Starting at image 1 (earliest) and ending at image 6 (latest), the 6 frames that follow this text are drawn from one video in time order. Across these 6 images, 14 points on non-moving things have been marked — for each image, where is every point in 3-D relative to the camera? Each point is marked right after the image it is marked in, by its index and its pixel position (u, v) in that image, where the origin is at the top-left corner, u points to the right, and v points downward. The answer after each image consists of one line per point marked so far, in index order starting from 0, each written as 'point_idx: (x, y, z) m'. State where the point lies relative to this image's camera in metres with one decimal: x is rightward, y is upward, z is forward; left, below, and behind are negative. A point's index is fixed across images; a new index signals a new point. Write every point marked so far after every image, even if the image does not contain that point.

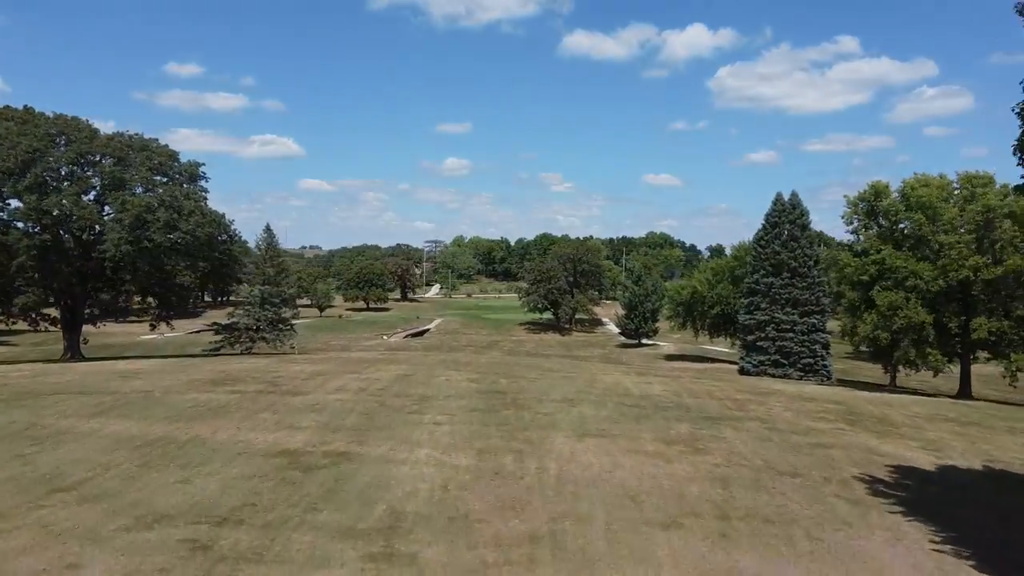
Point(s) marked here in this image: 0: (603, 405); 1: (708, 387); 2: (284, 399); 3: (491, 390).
0: (+1.3, -1.7, +13.3) m
1: (+4.0, -2.0, +18.3) m
2: (-3.3, -1.6, +13.0) m
3: (-0.3, -1.7, +14.9) m
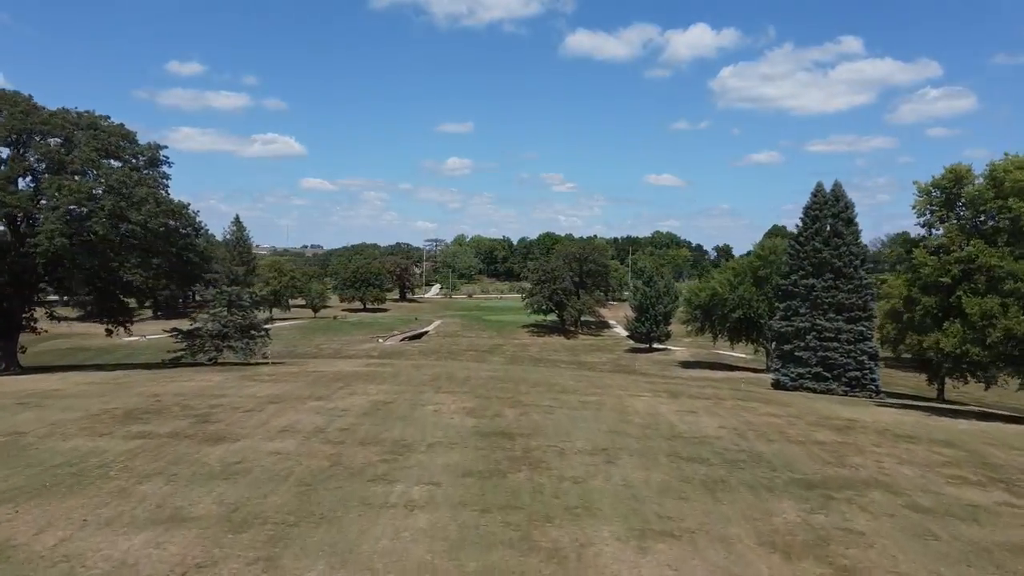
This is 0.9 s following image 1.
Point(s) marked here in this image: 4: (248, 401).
0: (+1.5, -1.8, +9.4) m
1: (+4.1, -2.1, +14.5) m
2: (-3.1, -1.6, +9.2) m
3: (-0.2, -1.7, +11.1) m
4: (-4.1, -1.7, +13.8) m
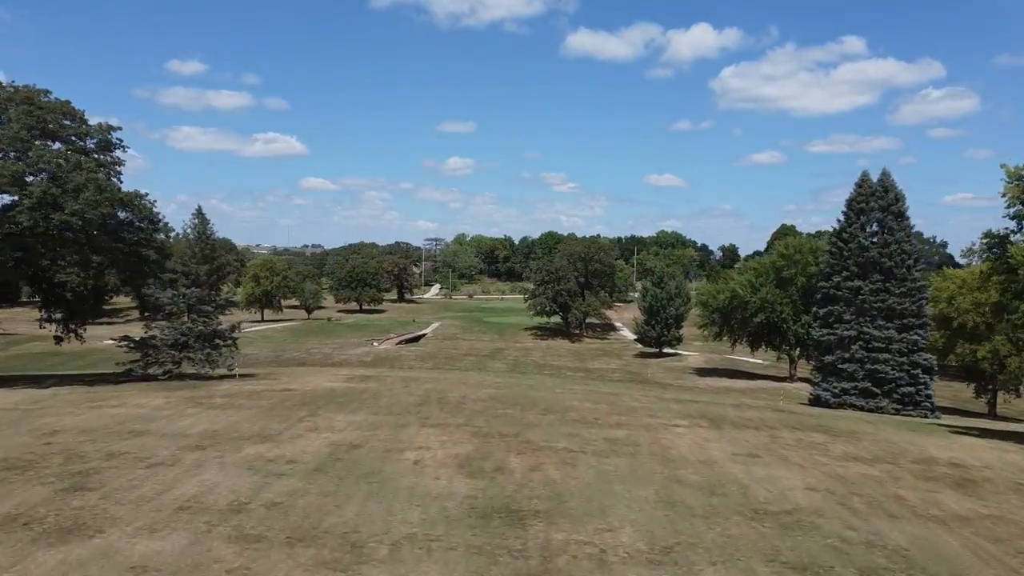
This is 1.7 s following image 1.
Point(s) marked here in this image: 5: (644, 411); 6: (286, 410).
0: (+1.5, -1.8, +6.0) m
1: (+4.2, -2.2, +11.0) m
2: (-3.1, -1.7, +5.7) m
3: (-0.1, -1.8, +7.7) m
4: (-4.0, -1.8, +10.3) m
5: (+2.4, -2.3, +16.8) m
6: (-3.6, -1.9, +14.1) m
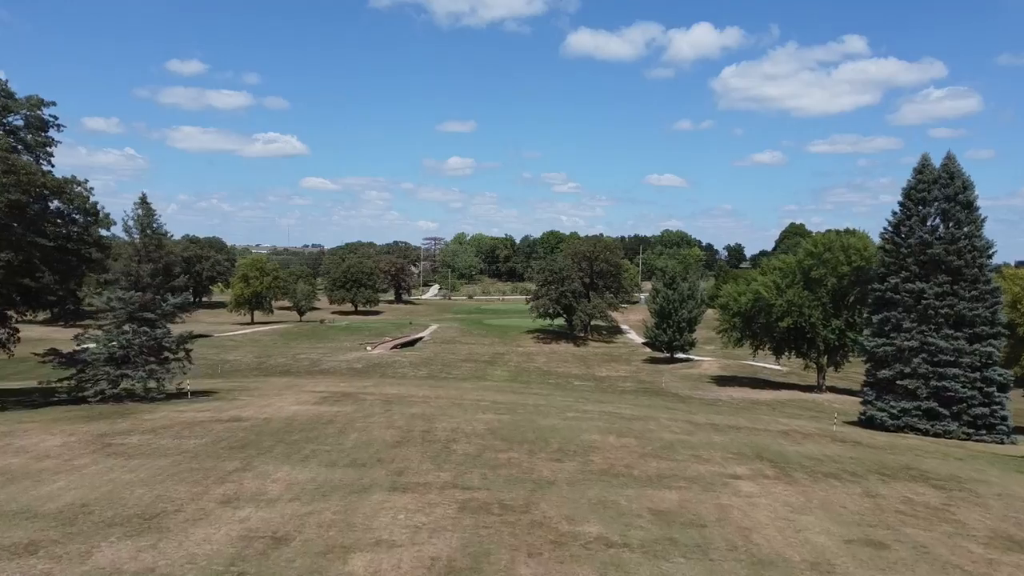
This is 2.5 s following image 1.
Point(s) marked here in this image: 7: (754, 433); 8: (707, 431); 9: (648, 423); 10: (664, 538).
0: (+1.6, -1.9, +2.4) m
1: (+4.3, -2.2, +7.4) m
2: (-3.0, -1.8, +2.1) m
3: (-0.1, -1.9, +4.0) m
4: (-3.9, -1.9, +6.7) m
5: (+2.5, -2.4, +13.2) m
6: (-3.5, -2.0, +10.5) m
7: (+4.5, -2.7, +16.8) m
8: (+3.6, -2.6, +16.6) m
9: (+2.6, -2.6, +17.2) m
10: (+1.2, -2.0, +7.2) m
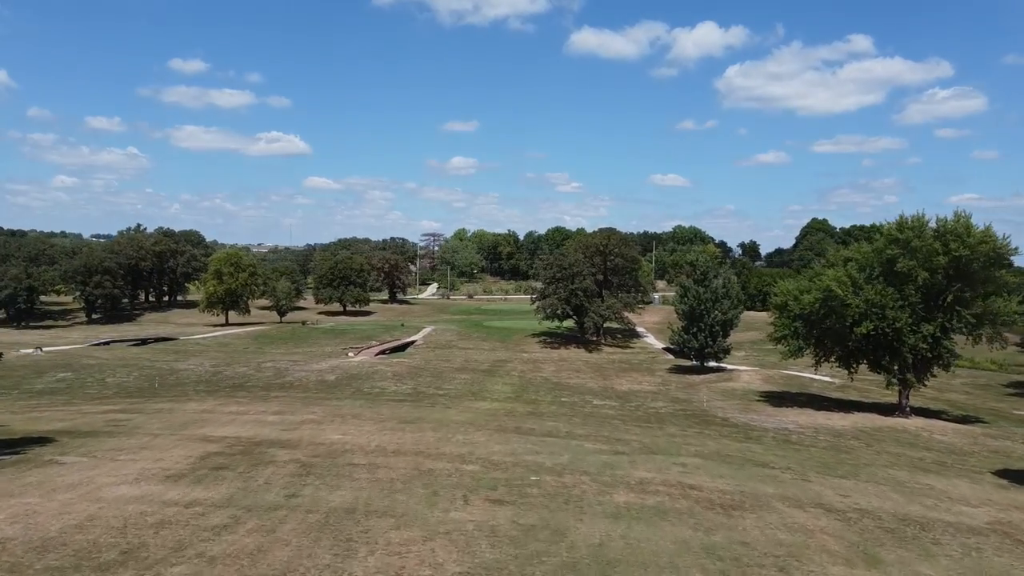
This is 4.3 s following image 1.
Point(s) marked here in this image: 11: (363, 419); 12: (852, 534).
0: (+1.6, -1.8, -5.5) m
1: (+4.3, -2.1, -0.5) m
2: (-3.0, -1.6, -5.8) m
3: (-0.1, -1.7, -3.8) m
4: (-3.9, -1.7, -1.1) m
5: (+2.6, -2.2, +5.3) m
6: (-3.5, -1.8, +2.6) m
7: (+4.6, -2.6, +8.9) m
8: (+3.7, -2.5, +8.7) m
9: (+2.7, -2.5, +9.3) m
10: (+1.3, -1.9, -0.7) m
11: (-3.1, -2.7, +18.5) m
12: (+3.5, -2.5, +9.0) m
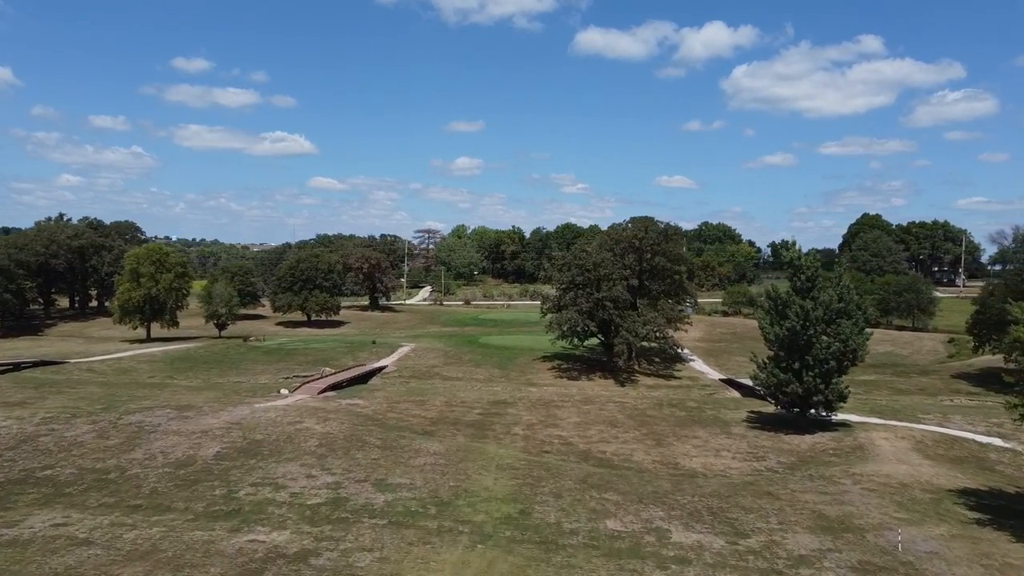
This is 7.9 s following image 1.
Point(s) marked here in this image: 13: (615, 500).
0: (+1.4, -2.1, -21.4) m
1: (+4.1, -2.4, -16.4) m
2: (-3.2, -1.9, -21.7) m
3: (-0.2, -2.0, -19.8) m
4: (-4.1, -2.0, -17.0) m
5: (+2.4, -2.6, -10.7) m
6: (-3.6, -2.1, -13.3) m
7: (+4.5, -2.9, -7.0) m
8: (+3.5, -2.9, -7.2) m
9: (+2.6, -2.8, -6.6) m
10: (+1.1, -2.2, -16.6) m
11: (-3.2, -3.1, +2.5) m
12: (+3.4, -2.8, -7.0) m
13: (+2.1, -4.5, +18.8) m
